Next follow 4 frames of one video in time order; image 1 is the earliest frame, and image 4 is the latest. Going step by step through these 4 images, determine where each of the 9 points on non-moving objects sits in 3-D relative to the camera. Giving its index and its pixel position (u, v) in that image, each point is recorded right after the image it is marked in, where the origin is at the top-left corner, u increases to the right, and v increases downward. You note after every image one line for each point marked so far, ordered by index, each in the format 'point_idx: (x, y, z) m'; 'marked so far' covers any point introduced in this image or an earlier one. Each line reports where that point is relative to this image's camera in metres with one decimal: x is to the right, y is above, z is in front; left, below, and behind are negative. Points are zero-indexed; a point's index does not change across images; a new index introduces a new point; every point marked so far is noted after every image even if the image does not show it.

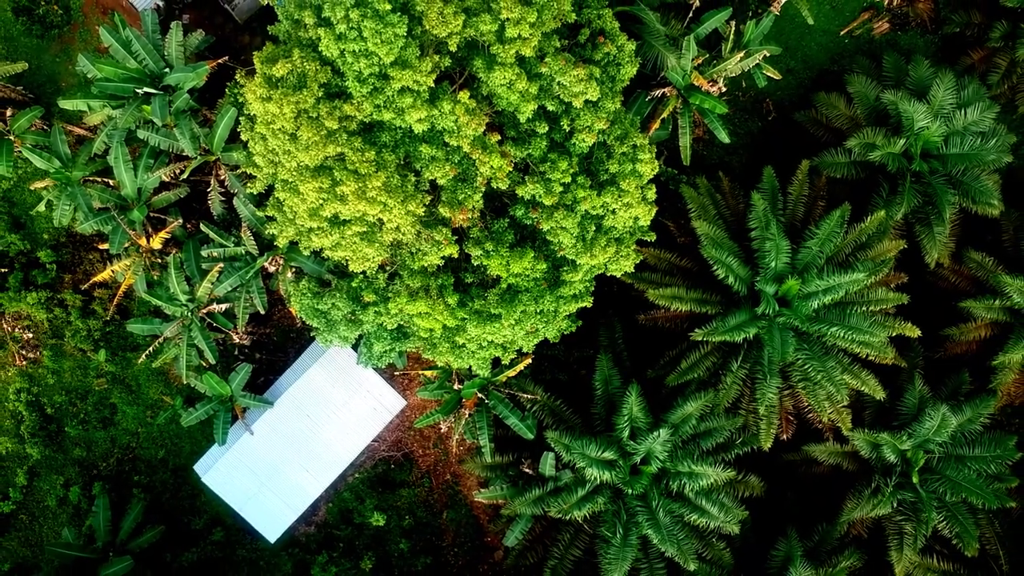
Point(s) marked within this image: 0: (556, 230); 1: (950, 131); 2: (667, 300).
0: (+0.7, +0.9, +10.5) m
1: (+8.8, +3.1, +12.9) m
2: (+3.0, -0.2, +12.6) m
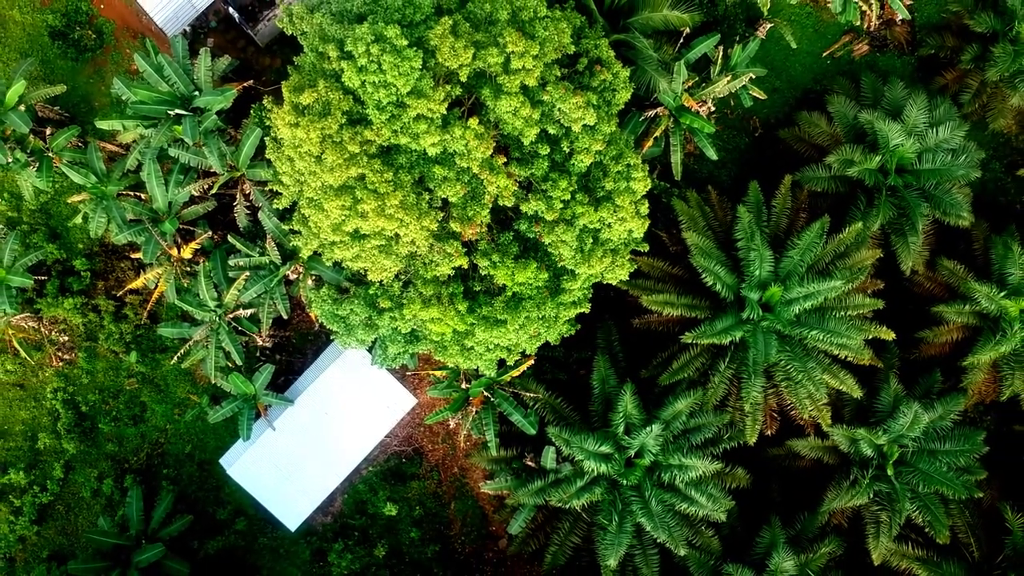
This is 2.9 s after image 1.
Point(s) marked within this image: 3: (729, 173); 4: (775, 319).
0: (+0.8, +0.8, +11.5) m
1: (+8.8, +3.0, +13.9) m
2: (+3.1, -0.4, +13.6) m
3: (+5.4, +2.9, +16.1) m
4: (+5.4, -0.6, +13.3) m
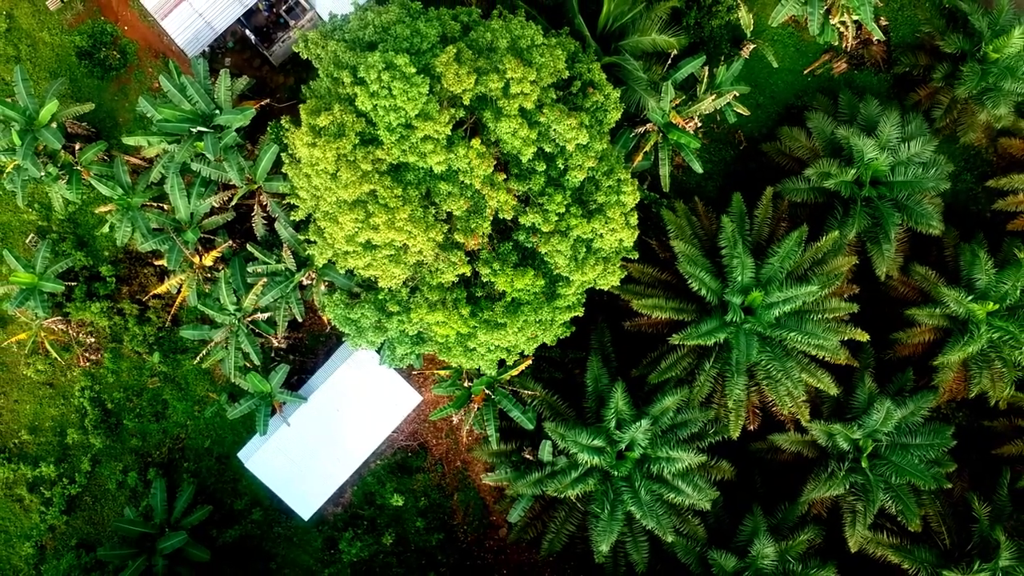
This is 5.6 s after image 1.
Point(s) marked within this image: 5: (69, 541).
0: (+0.8, +0.7, +12.5) m
1: (+8.8, +2.9, +14.9) m
2: (+3.1, -0.5, +14.5) m
3: (+5.4, +2.8, +17.1) m
4: (+5.4, -0.7, +14.3) m
5: (-11.1, -6.3, +16.2) m
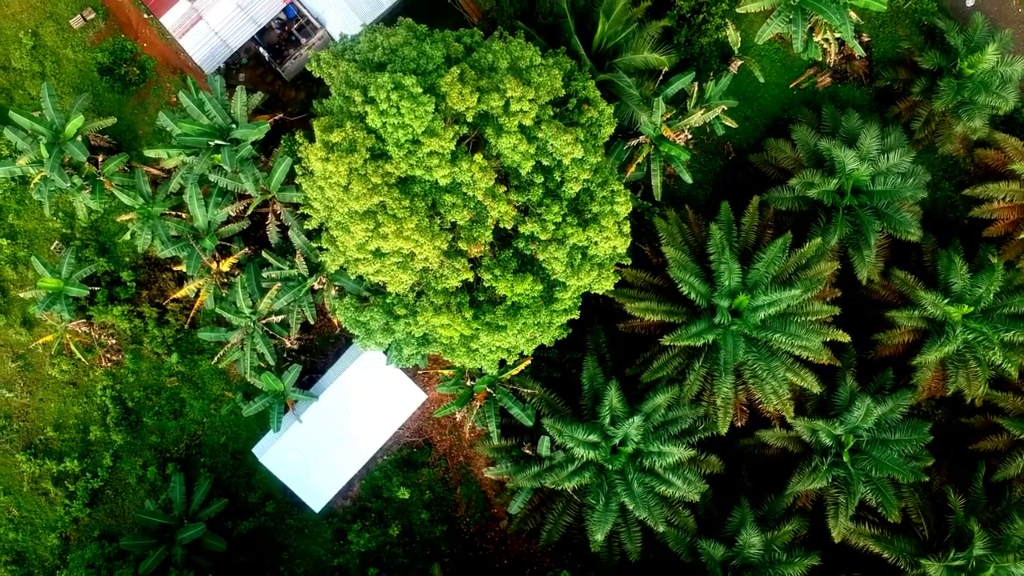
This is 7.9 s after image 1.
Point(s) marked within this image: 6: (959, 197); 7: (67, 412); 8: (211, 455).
0: (+0.8, +0.6, +13.3) m
1: (+8.8, +2.8, +15.7) m
2: (+3.1, -0.6, +15.4) m
3: (+5.4, +2.7, +17.9) m
4: (+5.4, -0.8, +15.1) m
5: (-11.1, -6.4, +17.0) m
6: (+12.3, +2.5, +17.8) m
7: (-11.7, -3.3, +17.1) m
8: (-8.0, -4.4, +17.2) m
